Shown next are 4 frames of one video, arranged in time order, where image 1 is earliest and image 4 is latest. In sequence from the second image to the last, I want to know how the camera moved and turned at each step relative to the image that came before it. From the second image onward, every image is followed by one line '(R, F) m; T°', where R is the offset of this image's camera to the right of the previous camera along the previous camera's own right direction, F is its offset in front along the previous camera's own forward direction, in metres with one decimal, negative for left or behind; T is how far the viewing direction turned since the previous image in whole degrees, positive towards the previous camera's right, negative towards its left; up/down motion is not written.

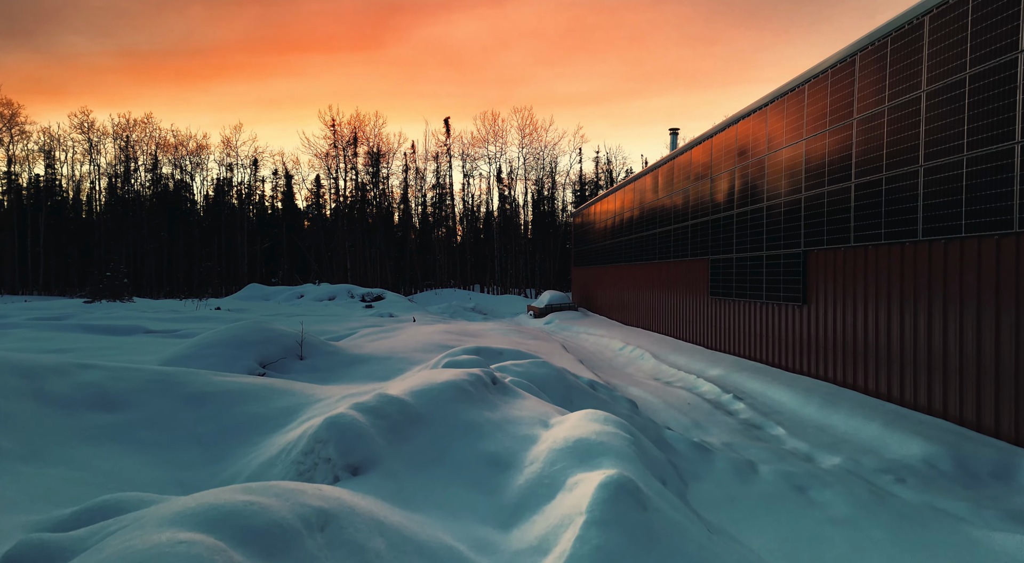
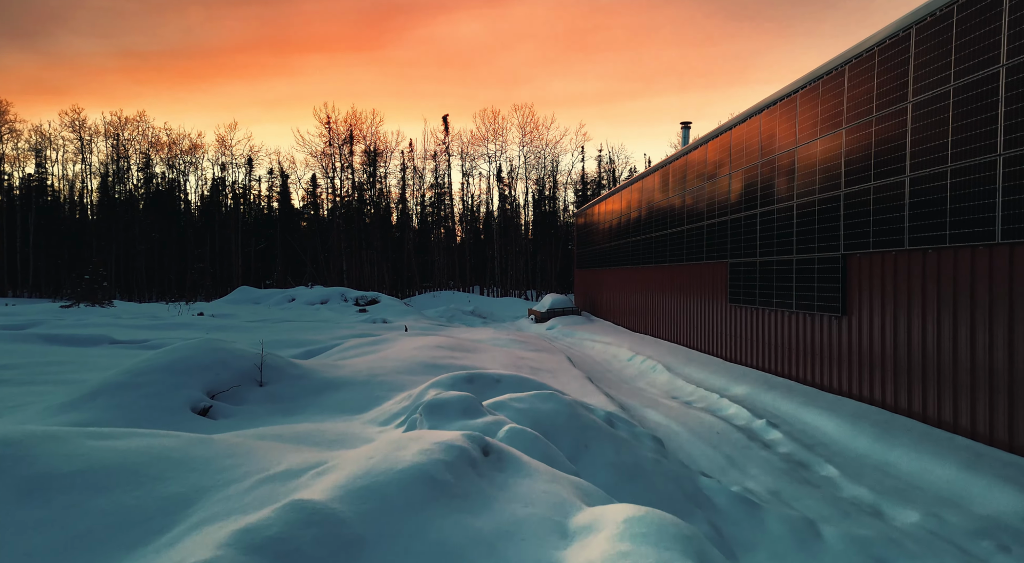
(0.0, +1.0) m; 0°
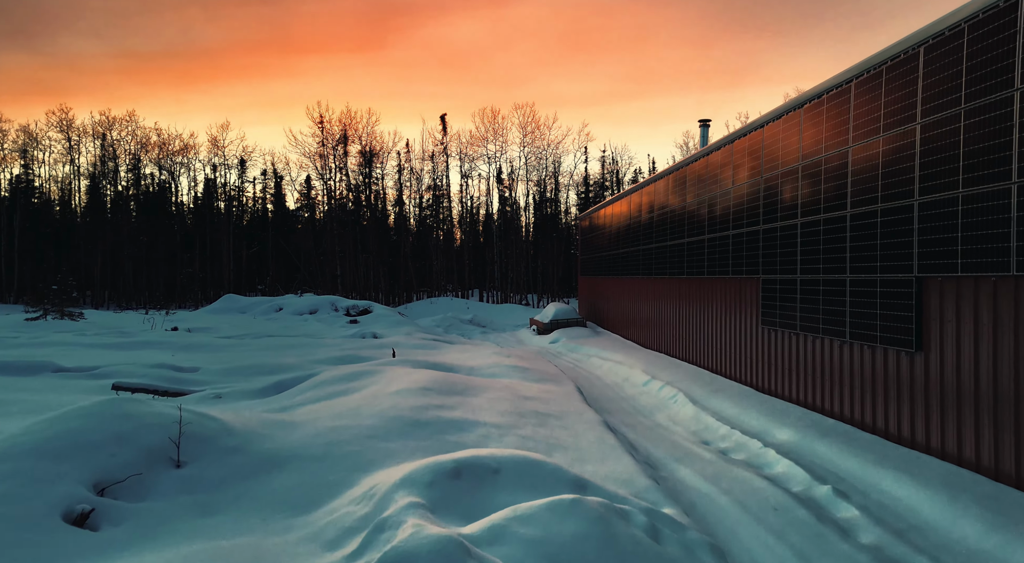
(0.0, +1.3) m; 0°
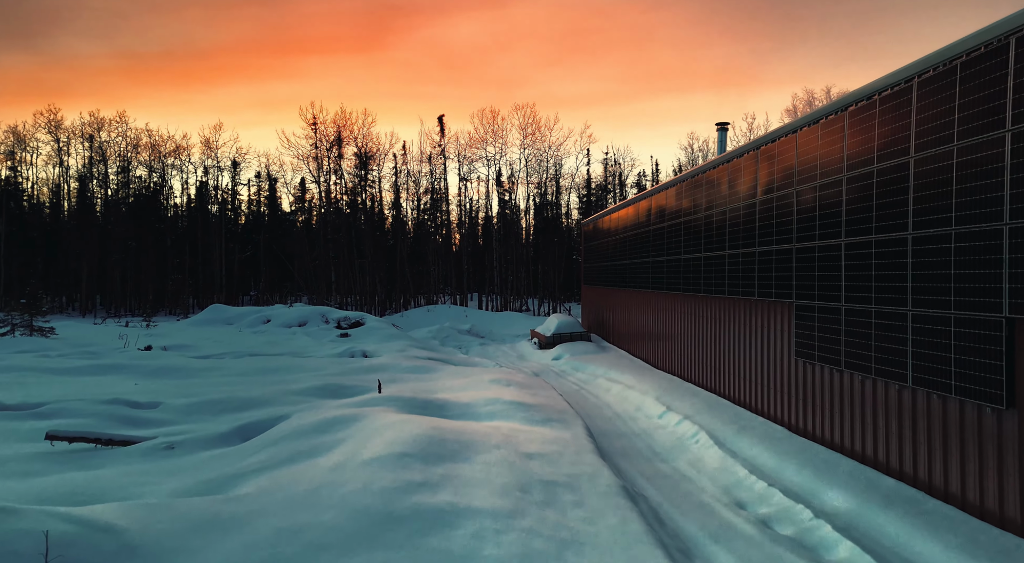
(0.0, +1.1) m; 0°
